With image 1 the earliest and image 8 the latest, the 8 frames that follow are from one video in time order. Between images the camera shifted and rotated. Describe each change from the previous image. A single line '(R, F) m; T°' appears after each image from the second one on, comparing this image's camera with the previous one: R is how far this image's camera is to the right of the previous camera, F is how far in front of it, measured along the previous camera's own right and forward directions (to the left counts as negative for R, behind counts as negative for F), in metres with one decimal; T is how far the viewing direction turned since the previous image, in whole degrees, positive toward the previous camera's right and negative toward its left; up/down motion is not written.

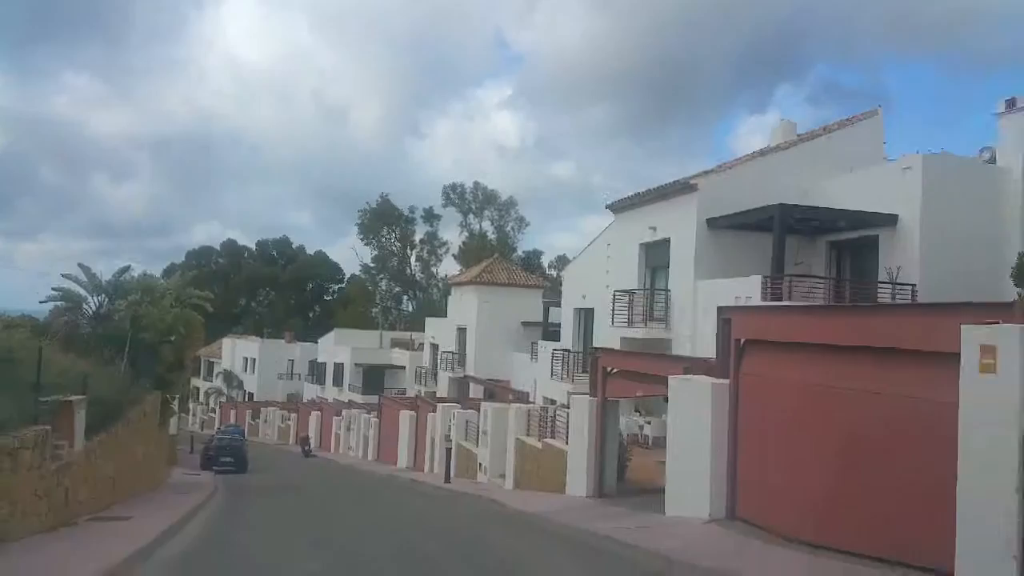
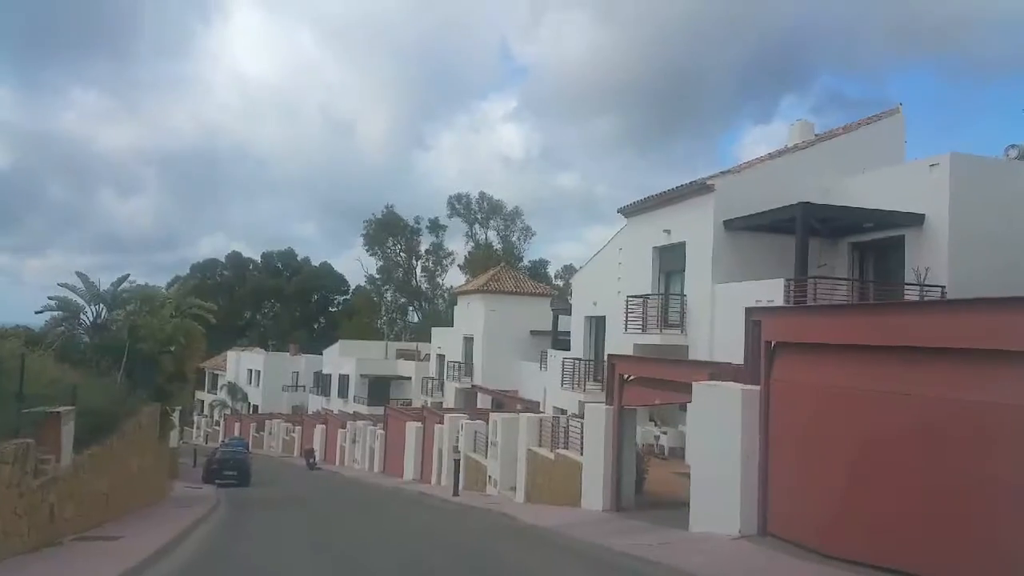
(-0.2, +0.9) m; 0°
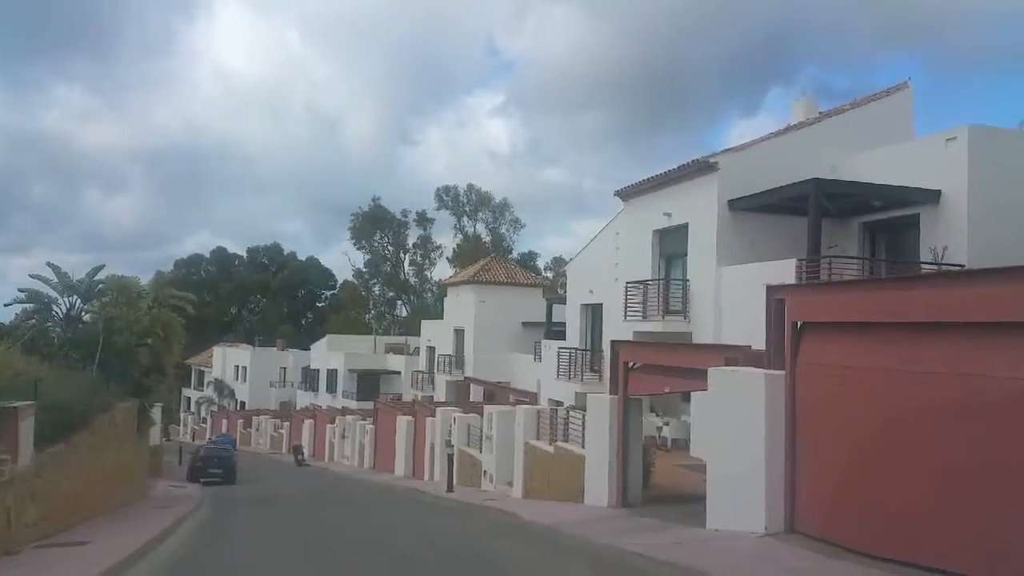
(-0.2, +1.1) m; +1°
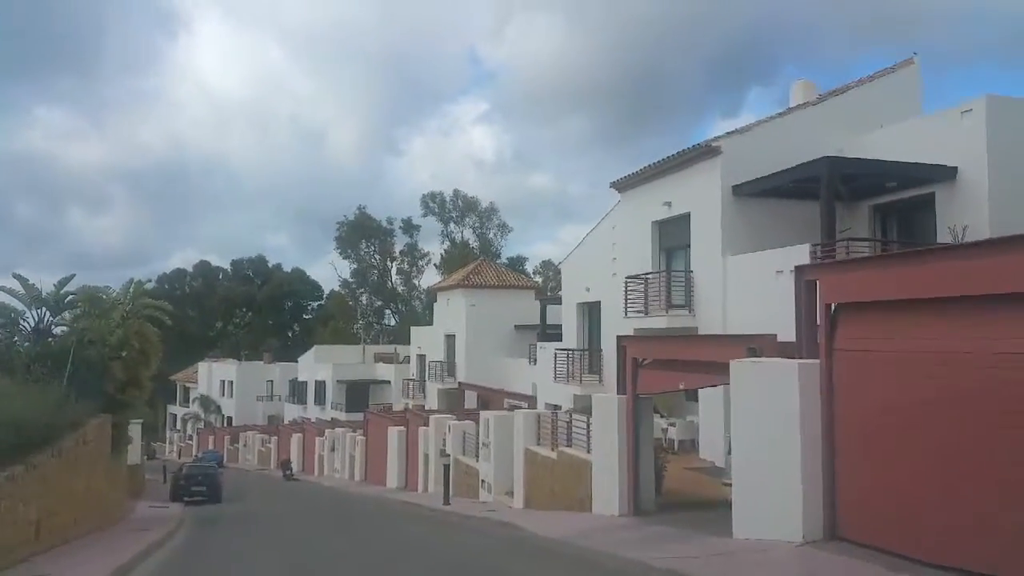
(-0.2, +1.3) m; +1°
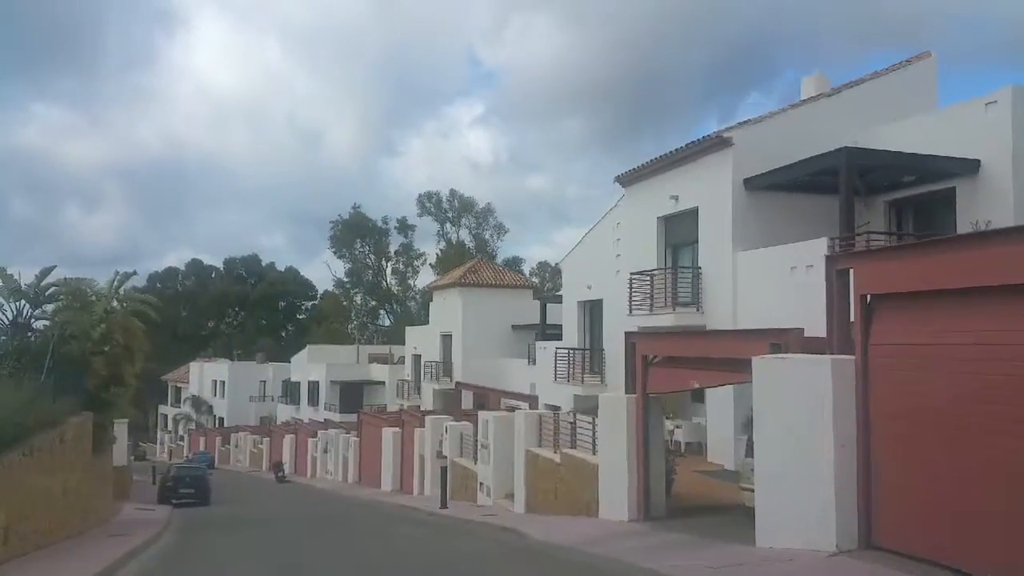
(-0.2, +0.8) m; 0°
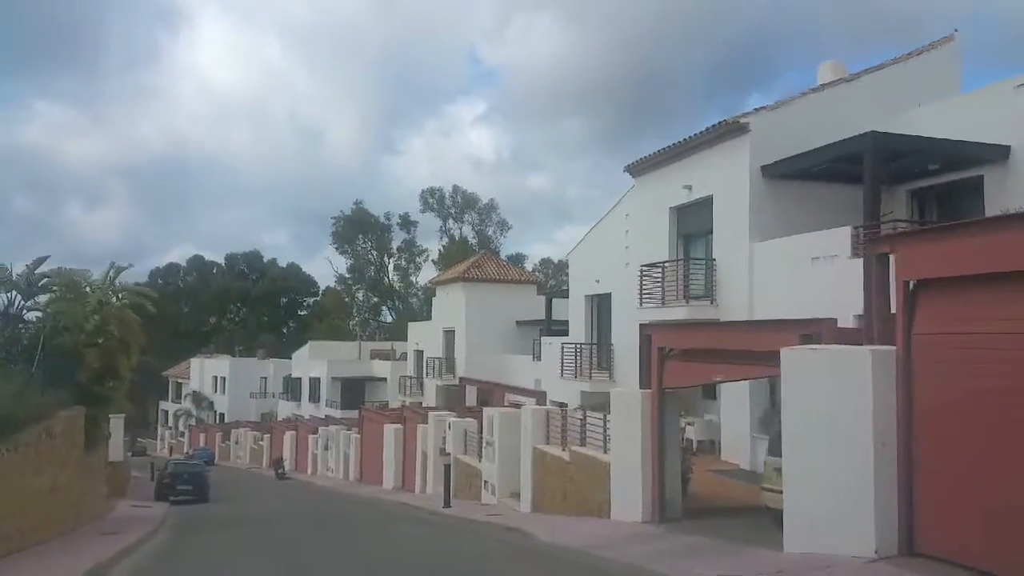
(-0.1, +0.8) m; 0°
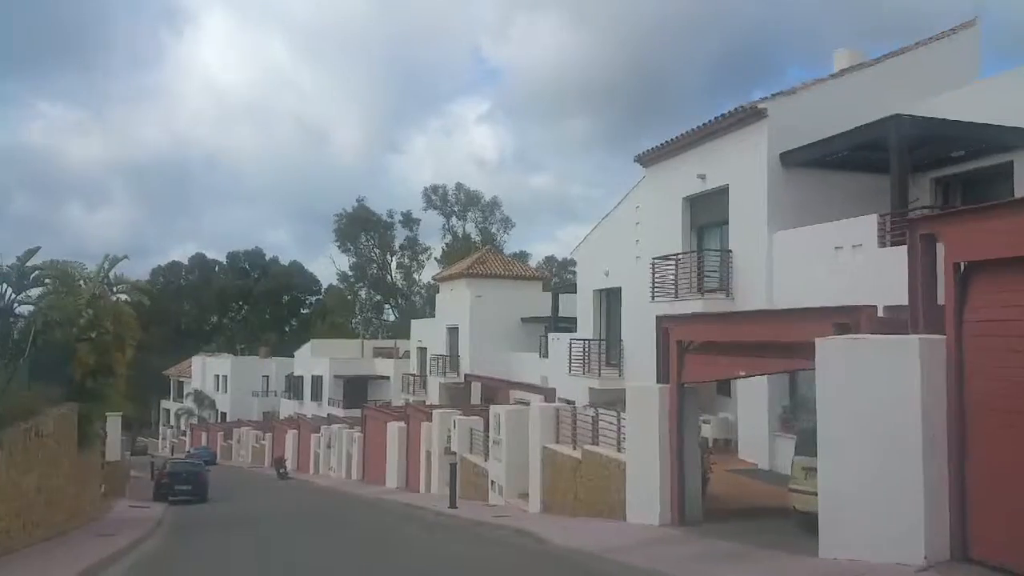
(-0.1, +0.7) m; 0°
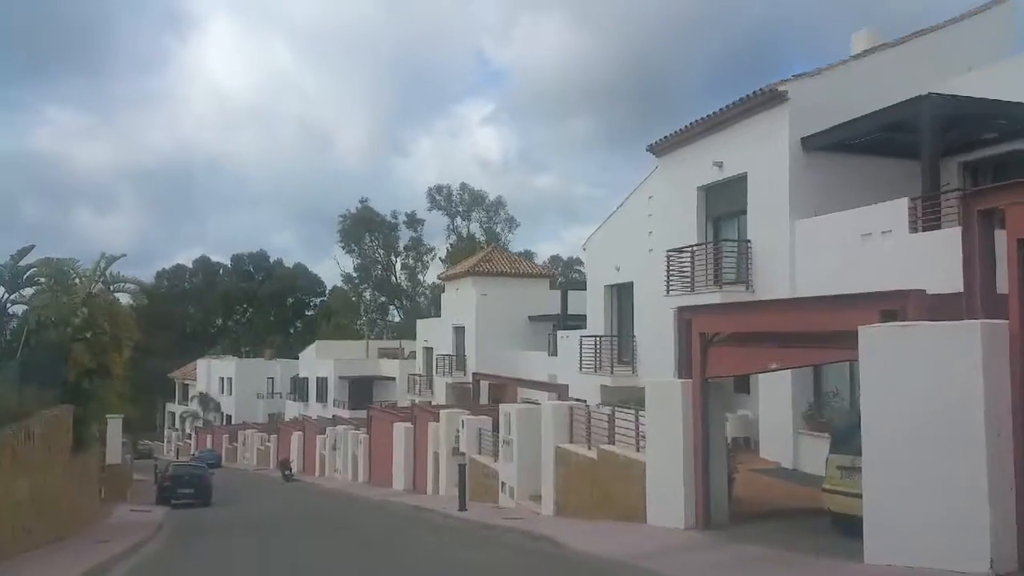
(-0.1, +0.8) m; 0°
